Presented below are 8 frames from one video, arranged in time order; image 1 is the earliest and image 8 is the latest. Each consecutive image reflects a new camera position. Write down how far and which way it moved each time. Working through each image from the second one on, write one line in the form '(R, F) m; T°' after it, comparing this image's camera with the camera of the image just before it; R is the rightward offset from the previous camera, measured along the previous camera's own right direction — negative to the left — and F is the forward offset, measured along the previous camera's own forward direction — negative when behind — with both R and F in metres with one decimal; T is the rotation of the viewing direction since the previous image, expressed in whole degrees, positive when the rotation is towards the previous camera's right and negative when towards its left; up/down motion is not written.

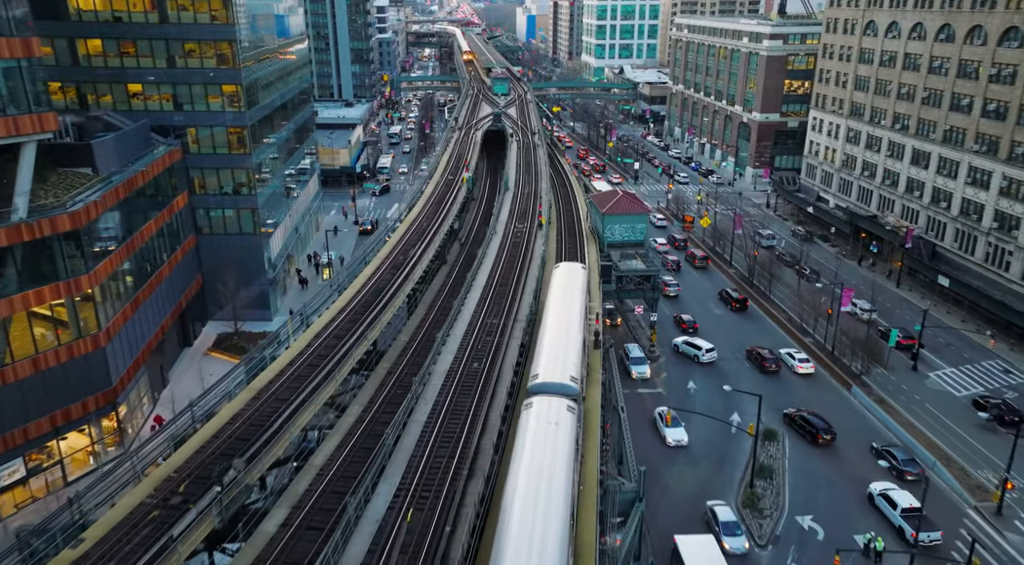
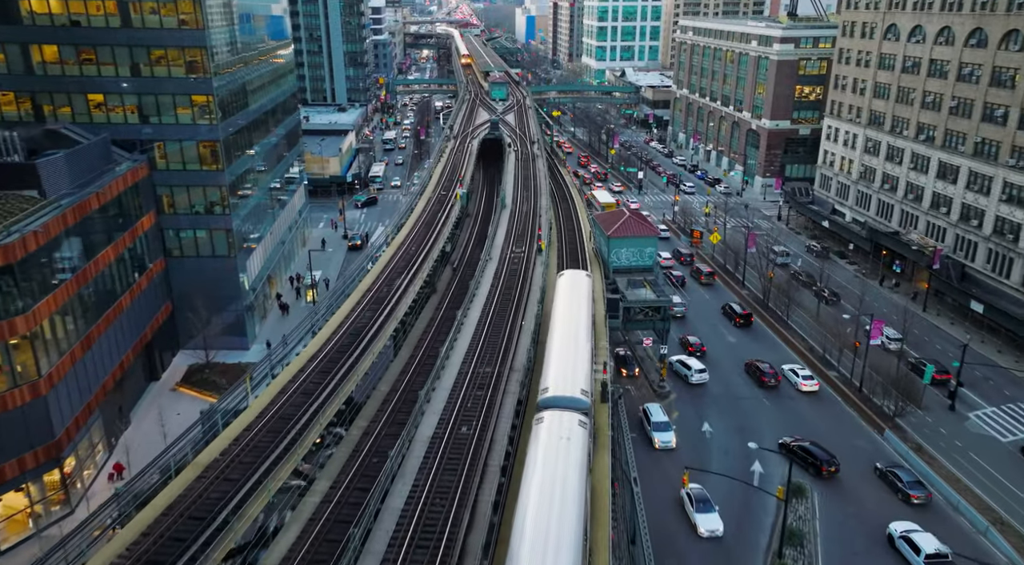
(+0.2, +5.1) m; 0°
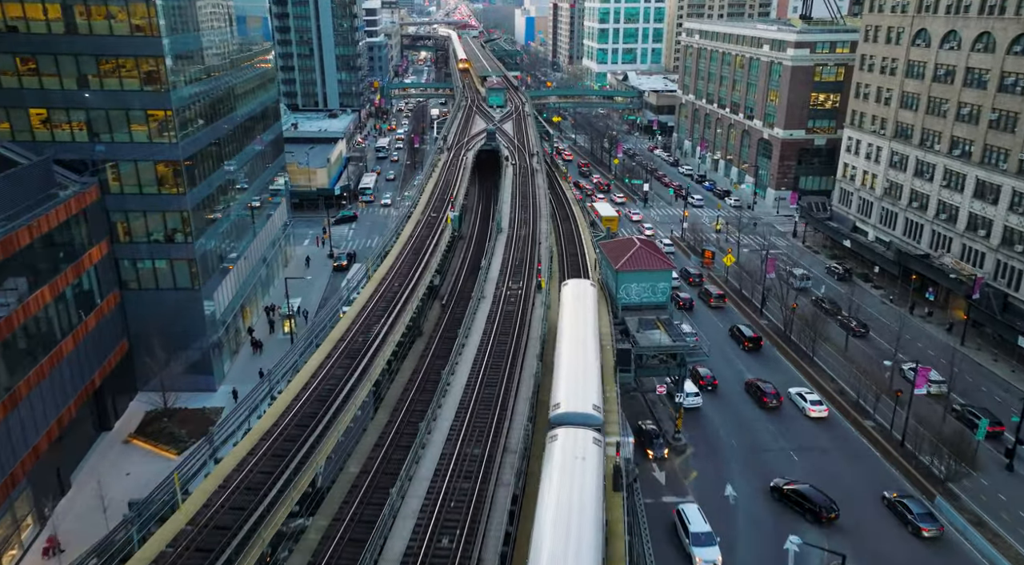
(+0.2, +6.2) m; 0°
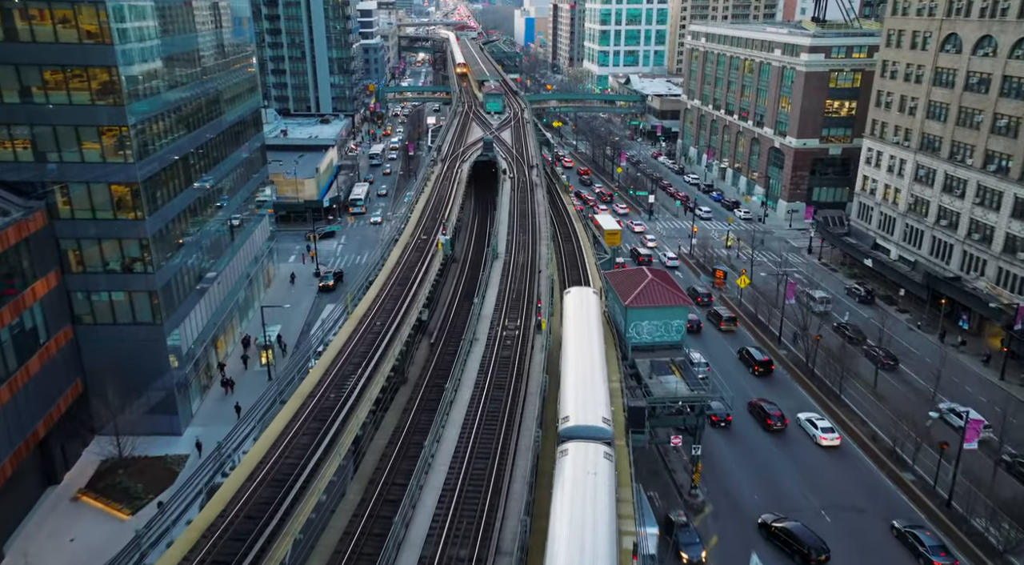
(+0.1, +5.3) m; 0°
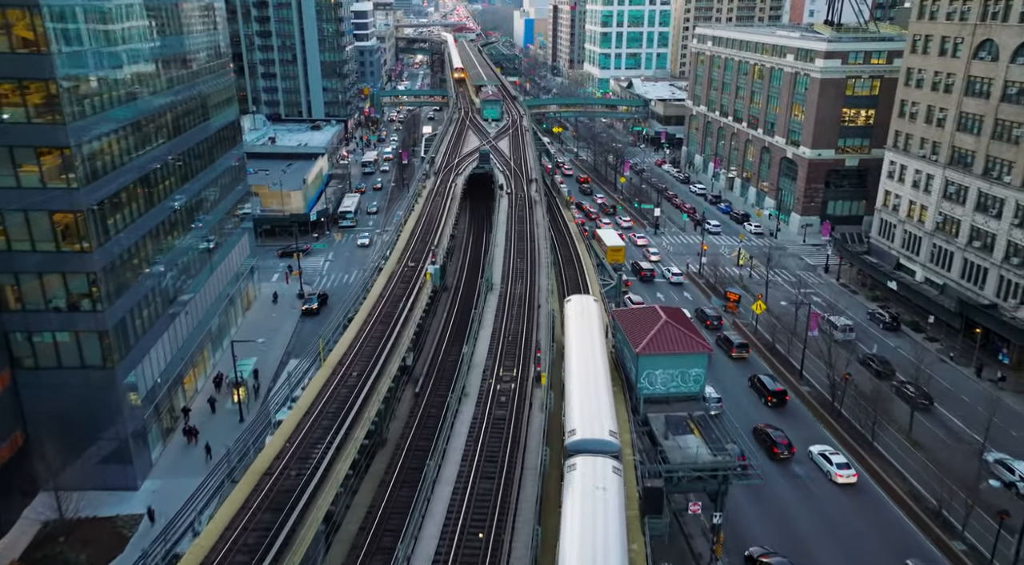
(+0.2, +5.3) m; 0°
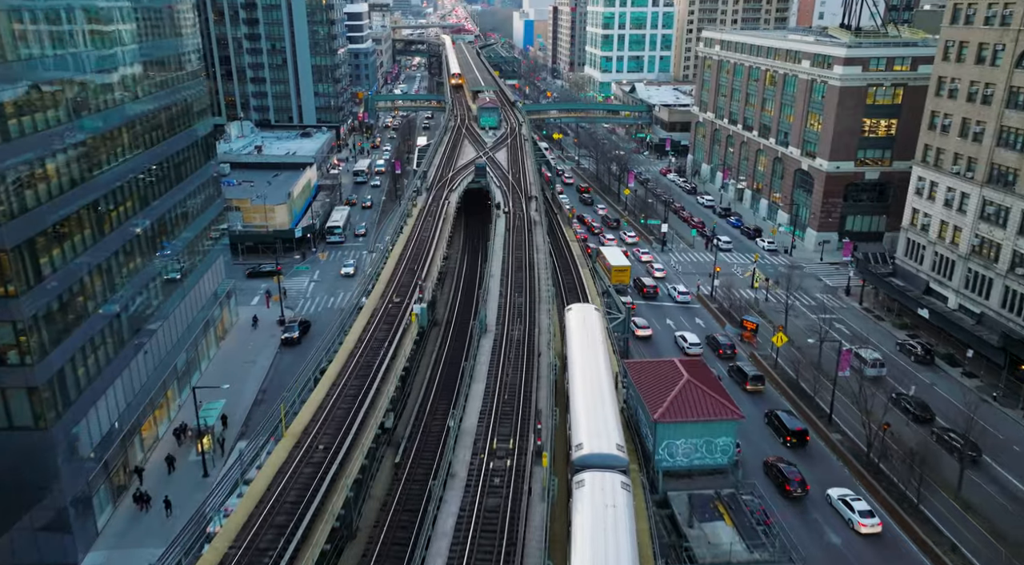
(+0.1, +5.7) m; 0°
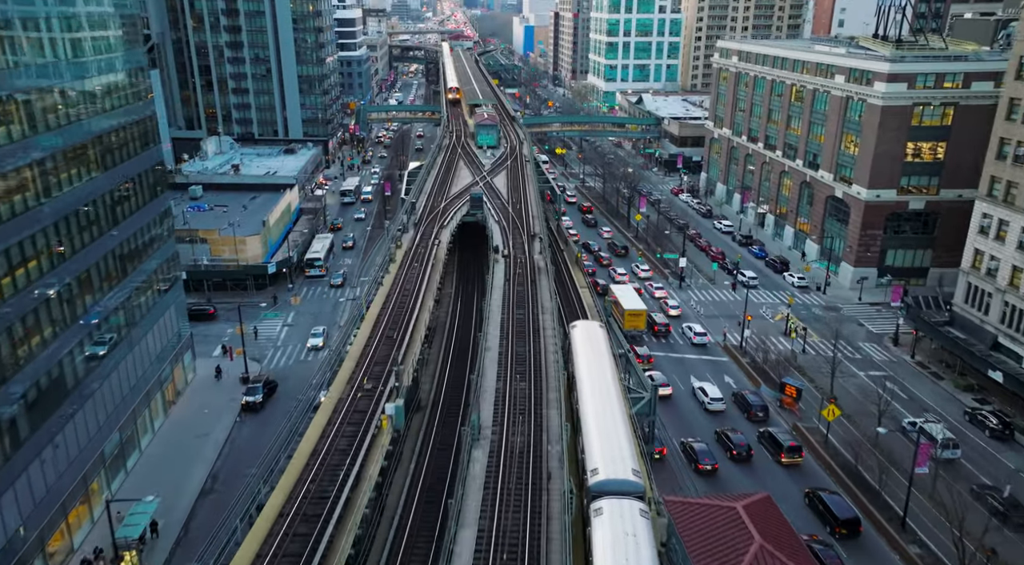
(-0.1, +9.6) m; 0°
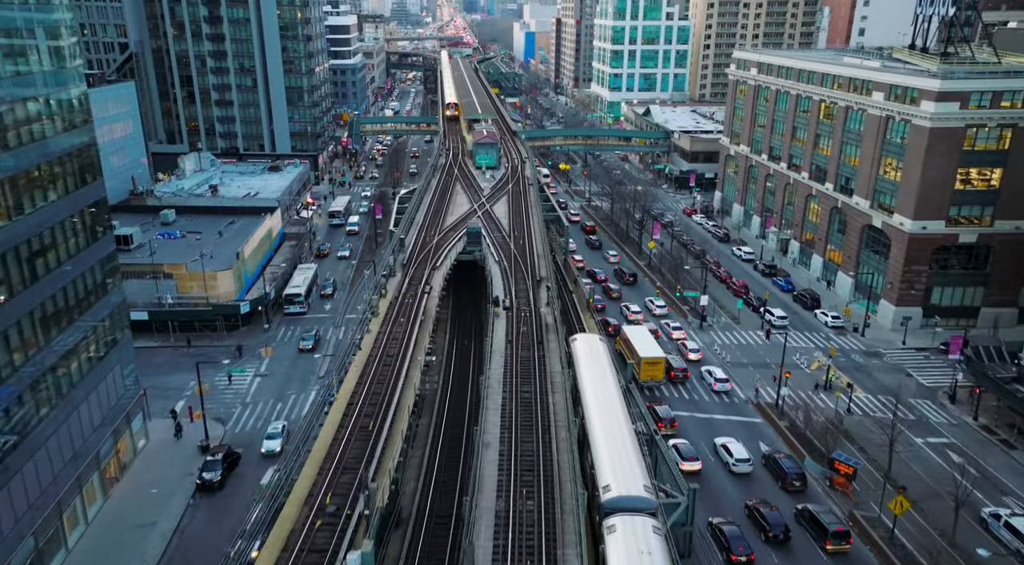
(-0.2, +8.3) m; 0°
